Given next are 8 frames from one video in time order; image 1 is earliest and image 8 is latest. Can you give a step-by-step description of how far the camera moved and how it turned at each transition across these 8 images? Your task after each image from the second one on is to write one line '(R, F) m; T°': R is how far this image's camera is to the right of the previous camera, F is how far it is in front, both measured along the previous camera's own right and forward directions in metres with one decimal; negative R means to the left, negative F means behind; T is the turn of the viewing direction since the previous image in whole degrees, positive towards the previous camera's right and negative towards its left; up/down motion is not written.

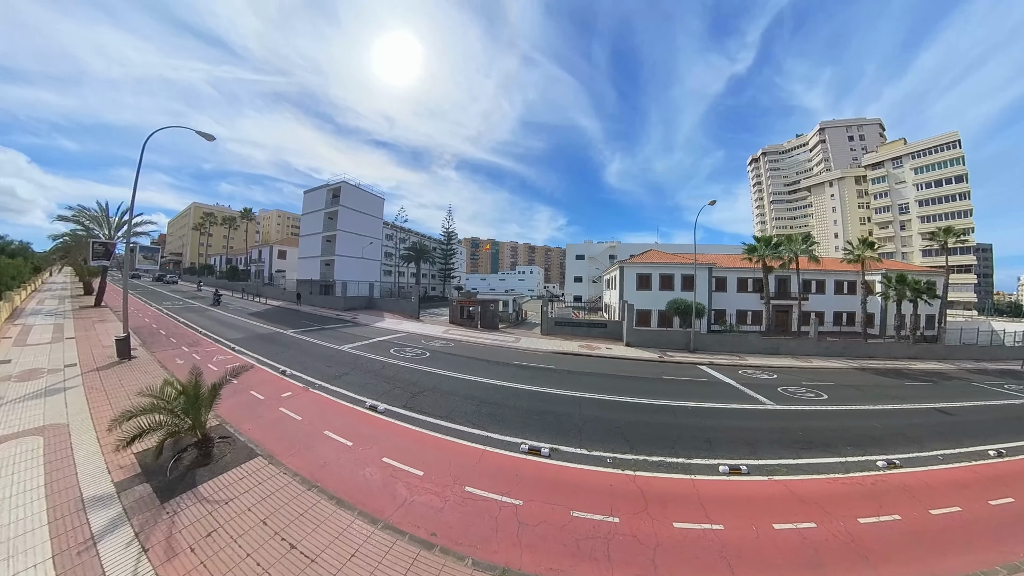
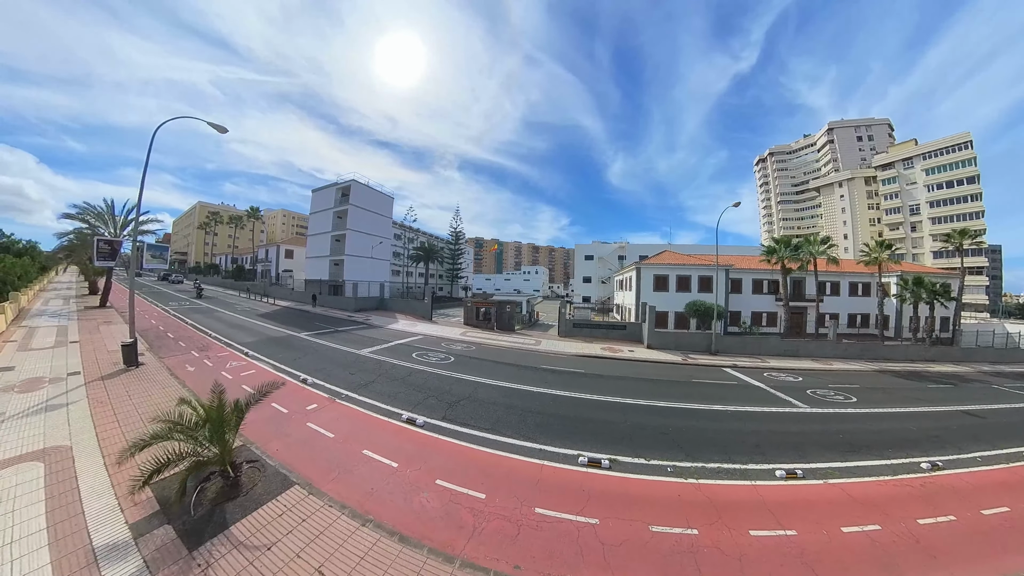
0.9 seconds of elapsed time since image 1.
(-1.0, -0.1) m; 0°
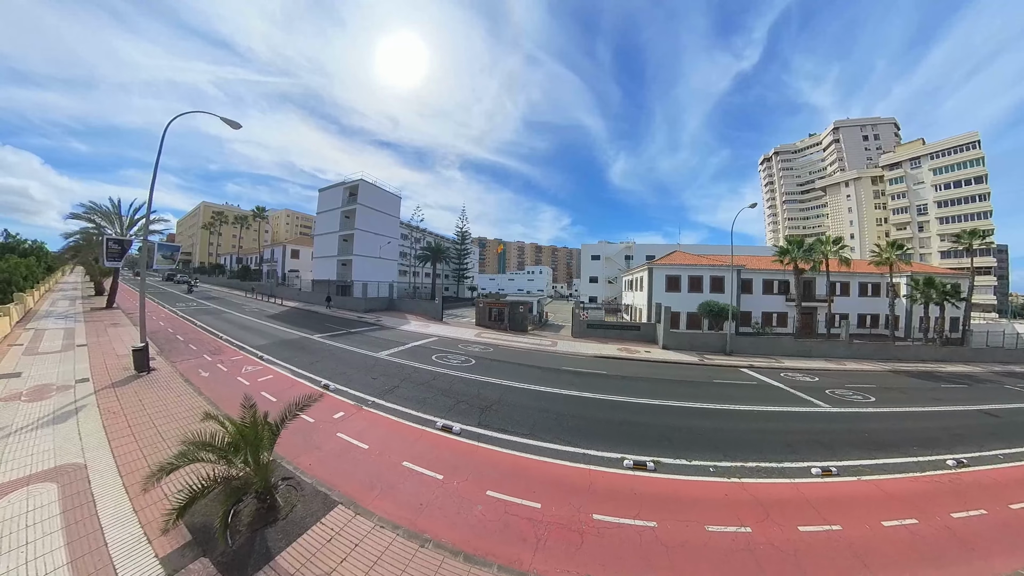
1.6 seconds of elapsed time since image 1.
(-0.8, -0.2) m; 0°
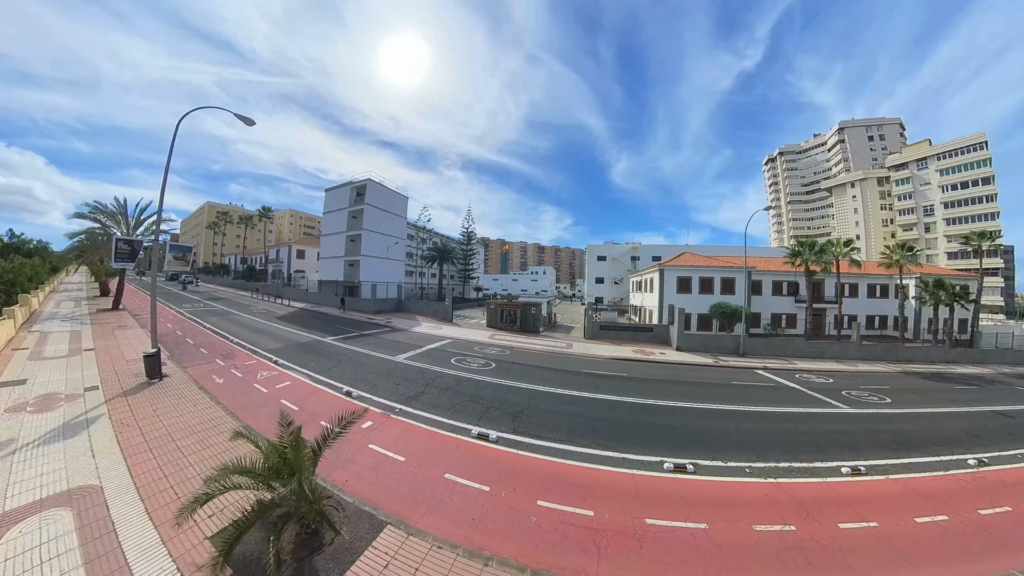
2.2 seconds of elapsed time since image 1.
(-0.7, -0.2) m; 0°
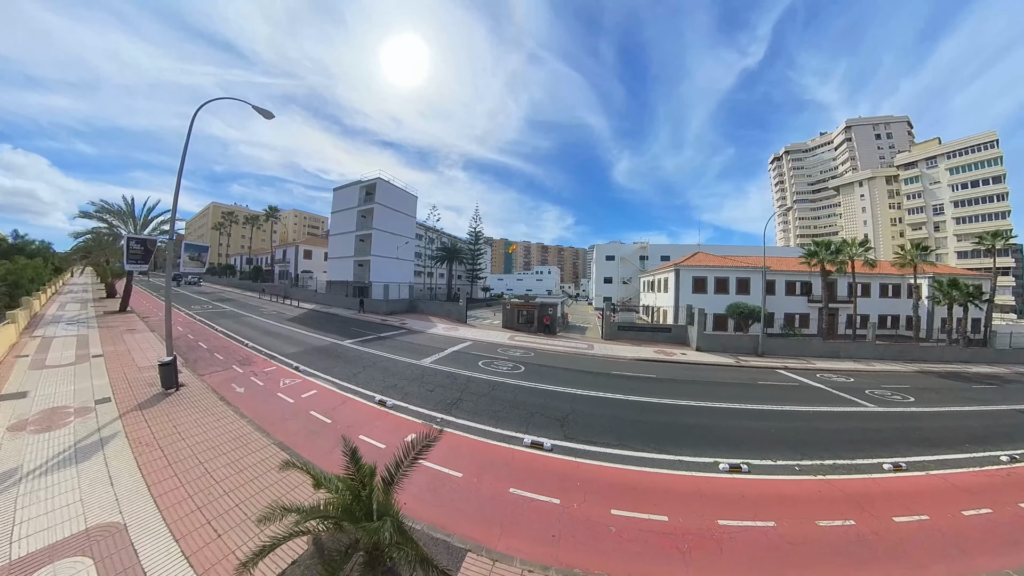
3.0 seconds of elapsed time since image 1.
(-1.0, -0.3) m; 0°
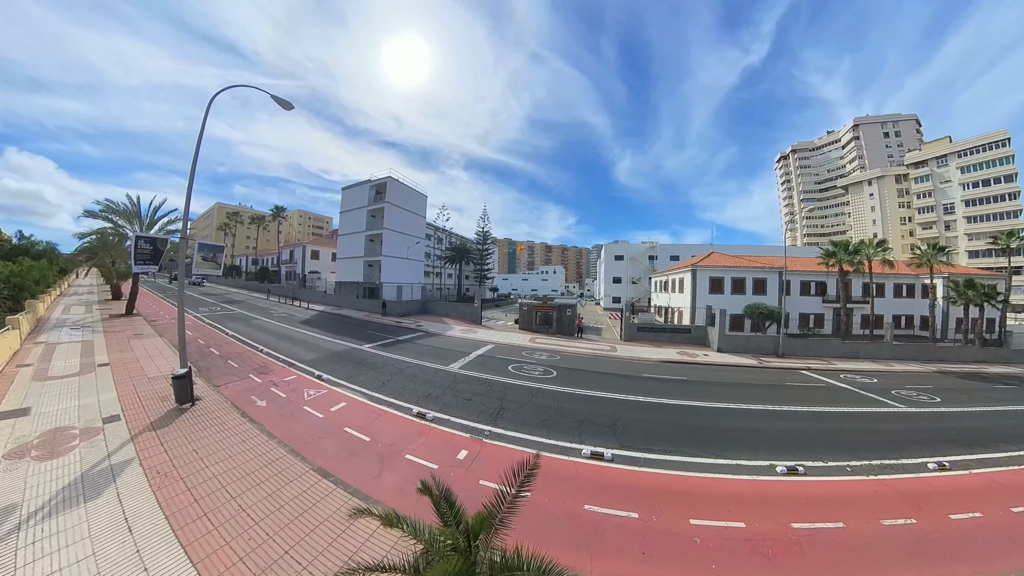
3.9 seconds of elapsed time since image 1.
(-1.1, -0.2) m; 0°
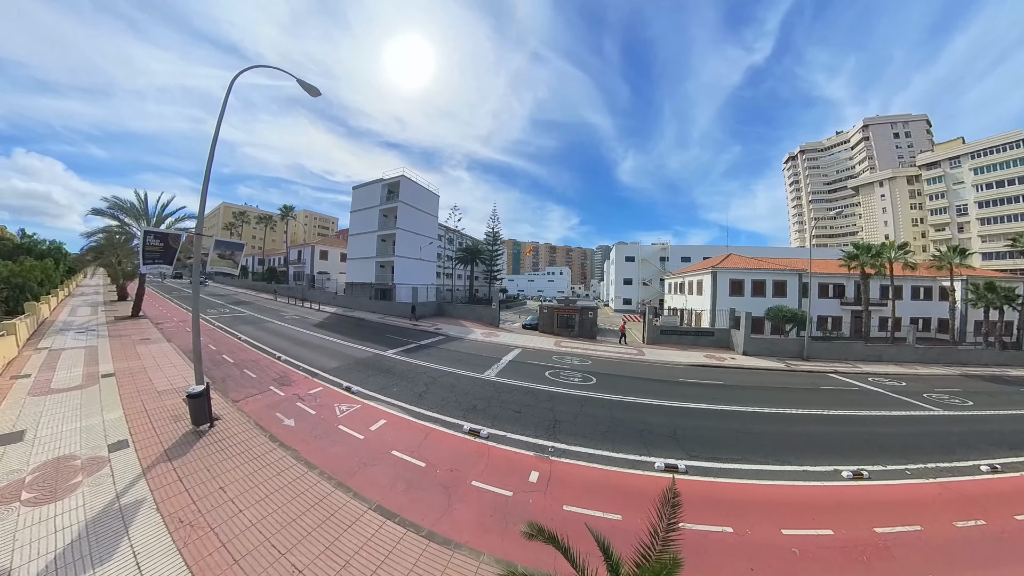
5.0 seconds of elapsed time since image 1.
(-1.3, -0.3) m; 0°
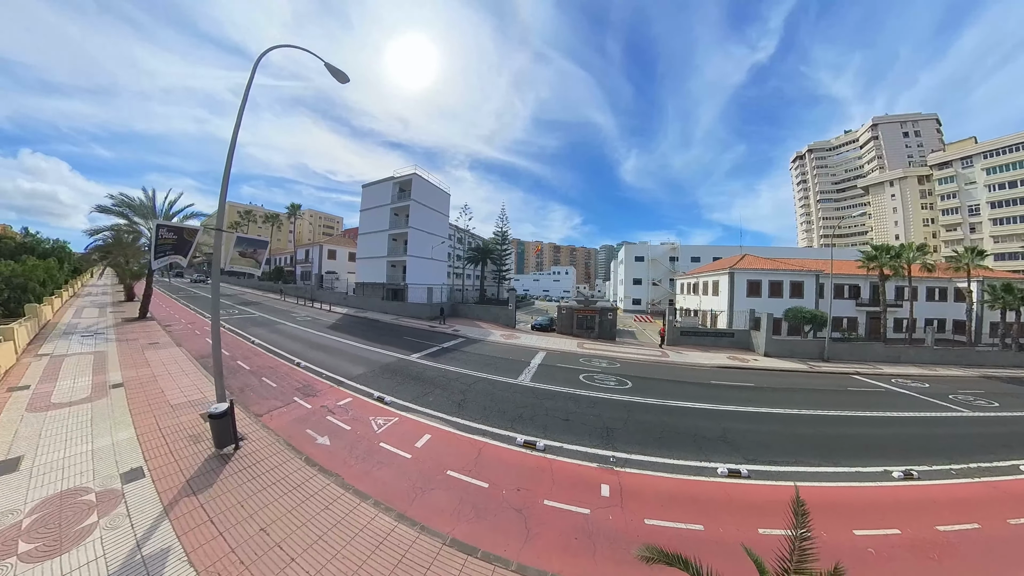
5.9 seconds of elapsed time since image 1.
(-1.2, -0.3) m; 0°
